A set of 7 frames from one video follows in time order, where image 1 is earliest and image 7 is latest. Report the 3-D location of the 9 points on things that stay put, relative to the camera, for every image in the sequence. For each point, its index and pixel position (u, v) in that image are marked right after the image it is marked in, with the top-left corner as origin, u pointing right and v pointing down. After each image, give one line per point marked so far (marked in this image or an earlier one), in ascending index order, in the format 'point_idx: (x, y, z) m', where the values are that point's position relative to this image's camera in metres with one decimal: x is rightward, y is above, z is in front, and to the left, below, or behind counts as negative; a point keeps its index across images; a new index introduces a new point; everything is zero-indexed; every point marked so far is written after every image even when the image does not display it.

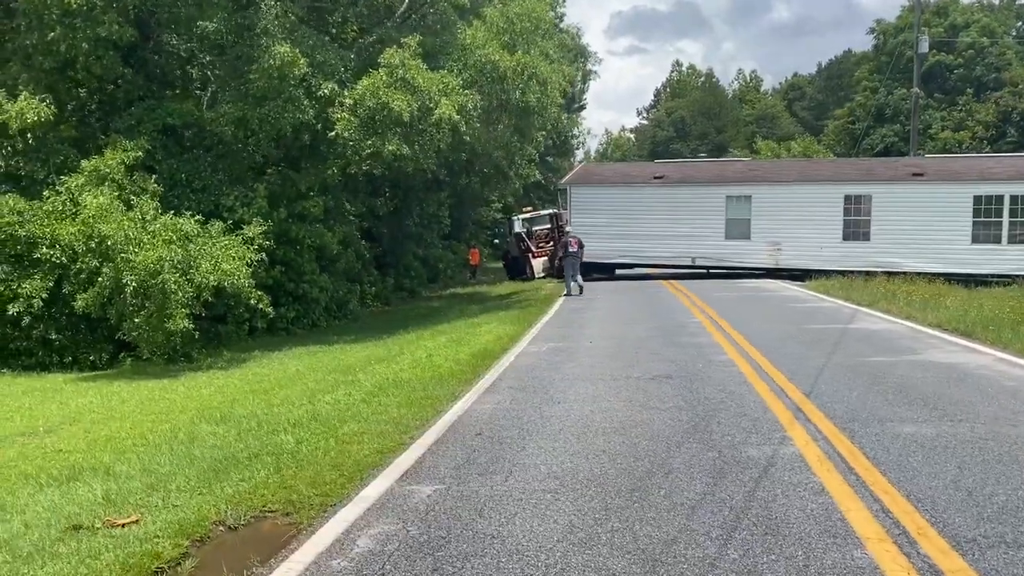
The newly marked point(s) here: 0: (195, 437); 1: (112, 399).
0: (-3.0, -1.4, +8.5) m
1: (-5.6, -1.6, +12.3) m
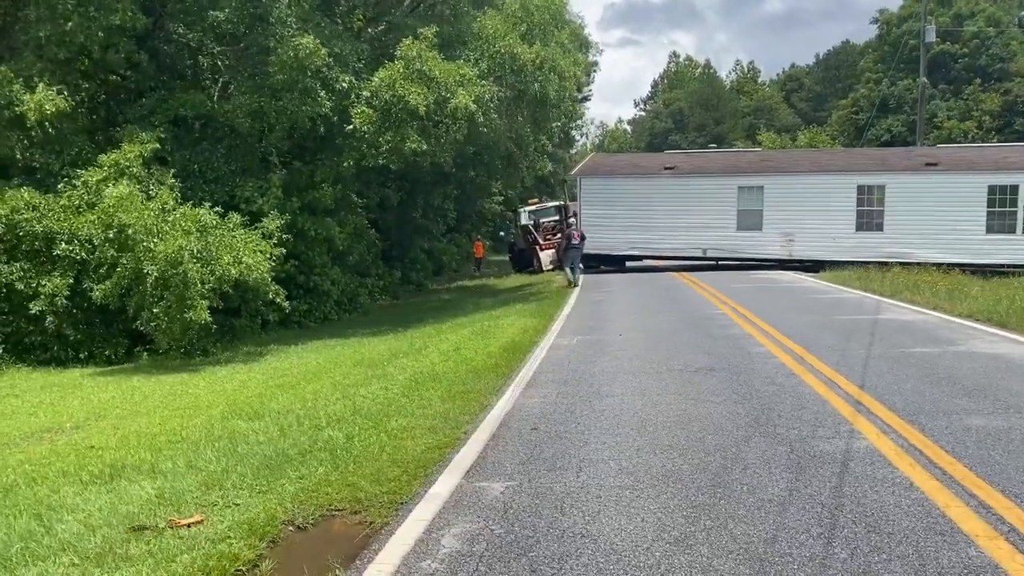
0: (-2.6, -1.4, +8.3) m
1: (-5.2, -1.5, +12.1) m
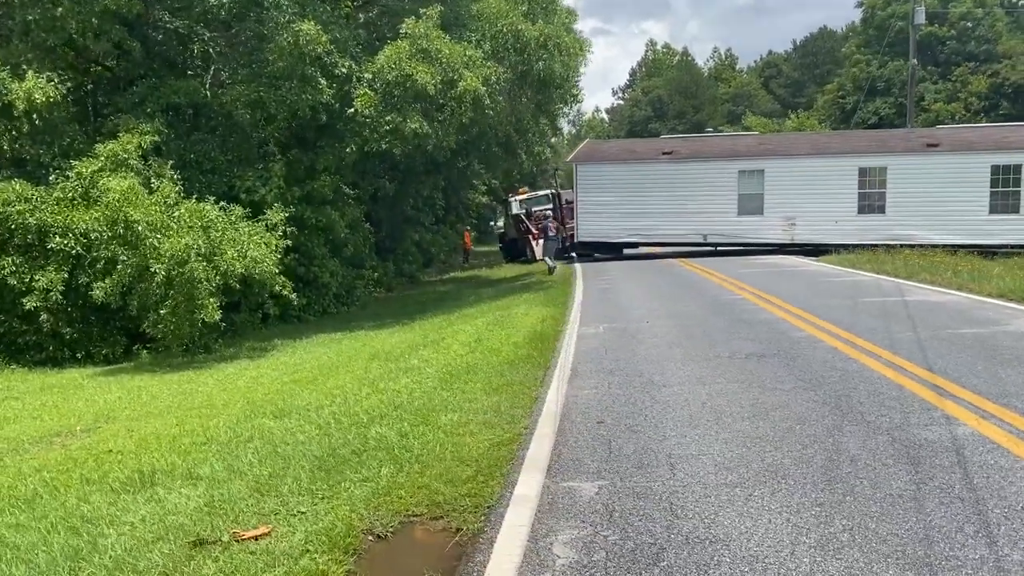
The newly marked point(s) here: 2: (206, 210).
0: (-2.2, -1.3, +7.8) m
1: (-4.8, -1.4, +11.6) m
2: (-4.7, +1.3, +13.6) m
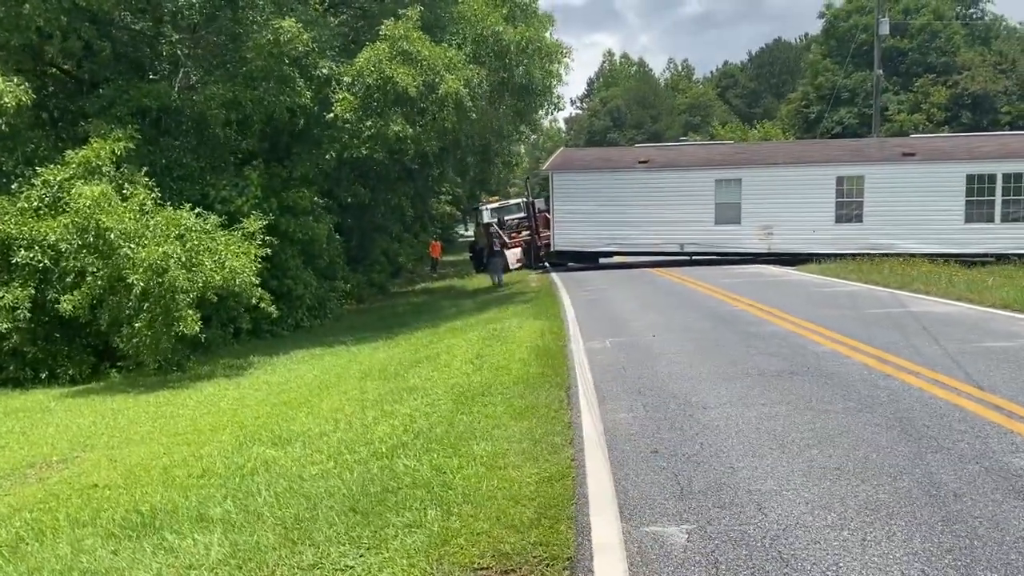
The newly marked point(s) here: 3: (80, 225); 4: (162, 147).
0: (-2.0, -1.4, +7.1) m
1: (-4.8, -1.6, +10.8) m
2: (-4.8, +1.0, +12.8) m
3: (-6.0, +0.9, +12.1) m
4: (-6.3, +2.5, +15.8) m
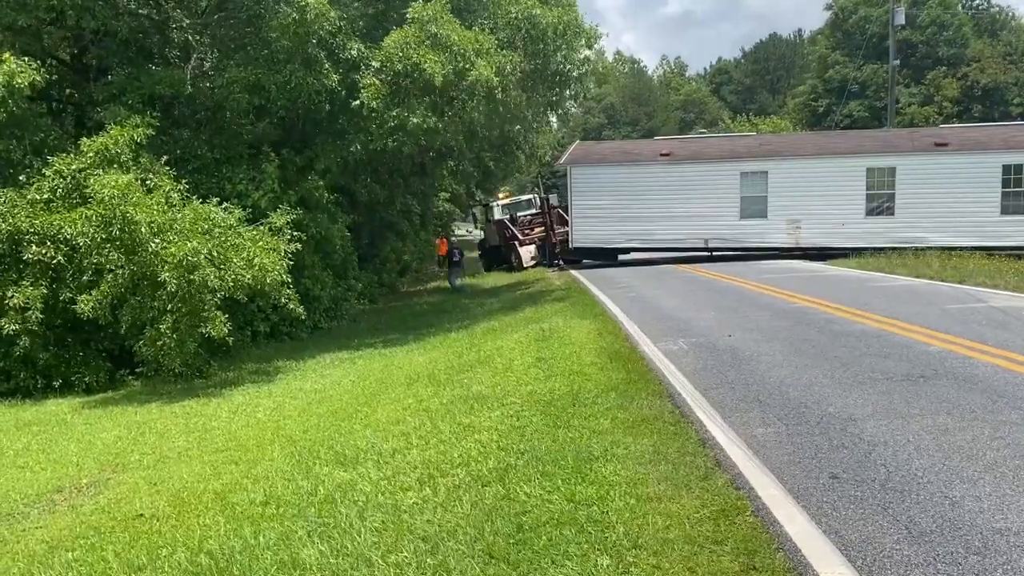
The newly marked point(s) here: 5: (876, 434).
0: (-1.1, -1.4, +6.1) m
1: (-4.0, -1.6, +9.7) m
2: (-4.1, +1.0, +11.8) m
3: (-5.3, +0.9, +11.1) m
4: (-5.6, +2.5, +14.7) m
5: (+2.3, -0.9, +5.7) m
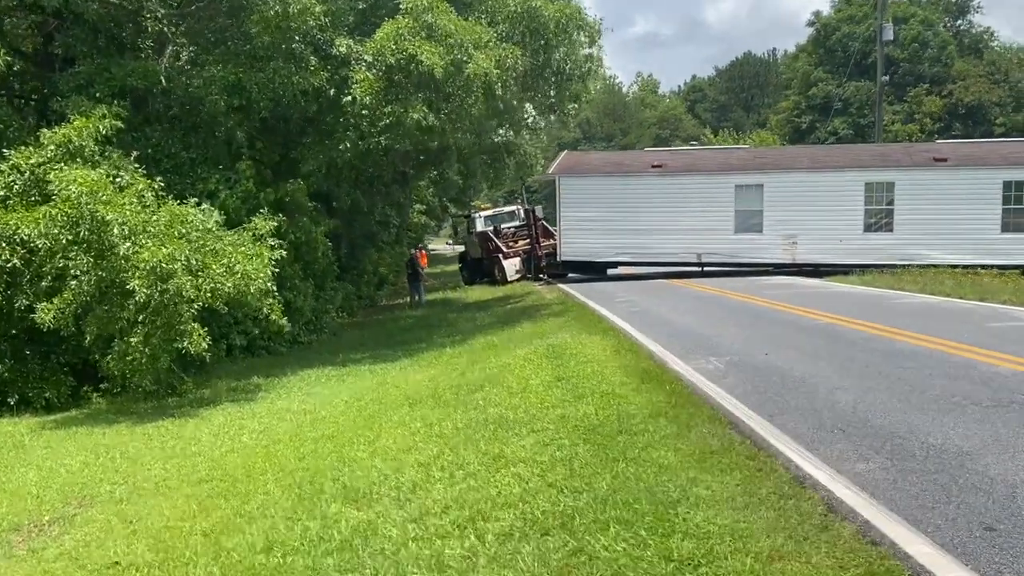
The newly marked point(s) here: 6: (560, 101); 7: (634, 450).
0: (-0.8, -1.4, +5.1) m
1: (-3.8, -1.6, +8.6) m
2: (-3.9, +0.9, +10.7) m
3: (-5.1, +0.8, +9.9) m
4: (-5.6, +2.4, +13.6) m
5: (+2.7, -1.0, +4.8) m
6: (+0.9, +3.7, +17.5) m
7: (+0.8, -1.1, +5.9) m
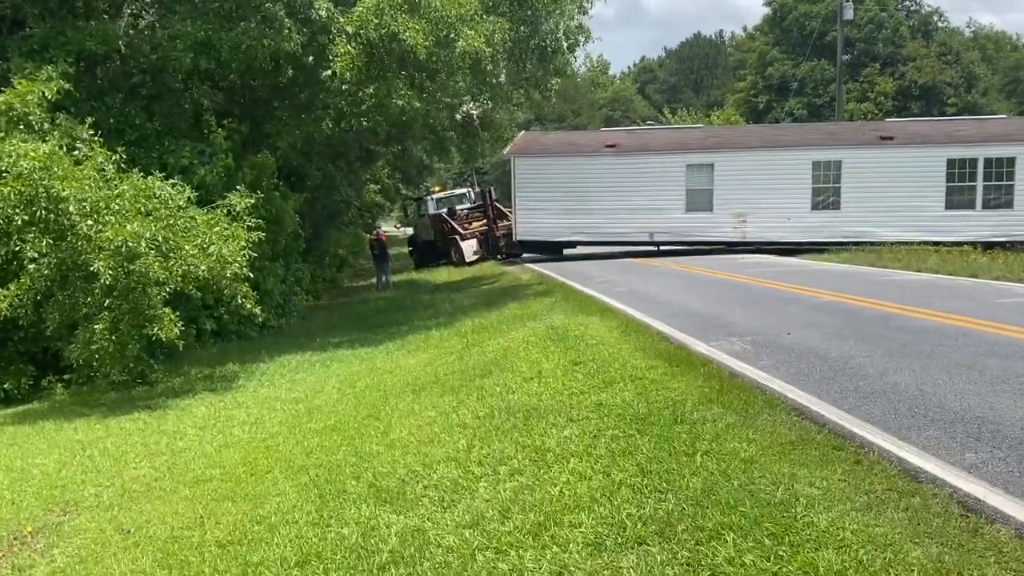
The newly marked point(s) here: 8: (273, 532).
0: (-0.4, -1.3, +4.5) m
1: (-3.7, -1.5, +7.8) m
2: (-3.9, +1.2, +9.8) m
3: (-5.0, +1.0, +9.0) m
4: (-5.7, +2.6, +12.6) m
5: (+3.1, -0.8, +4.3) m
6: (+0.5, +4.1, +16.8) m
7: (+1.2, -0.9, +5.3) m
8: (-1.4, -1.4, +5.2) m
